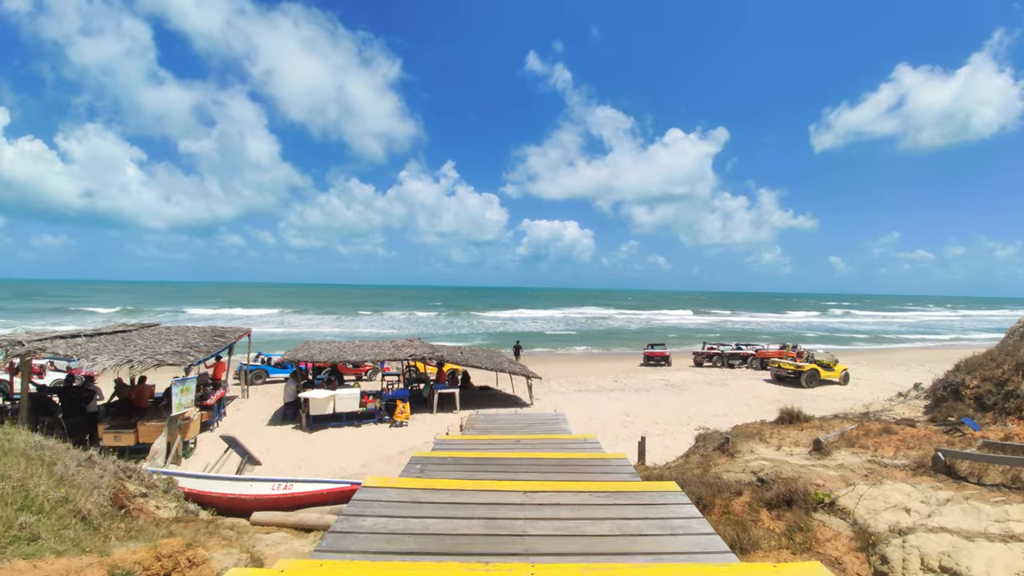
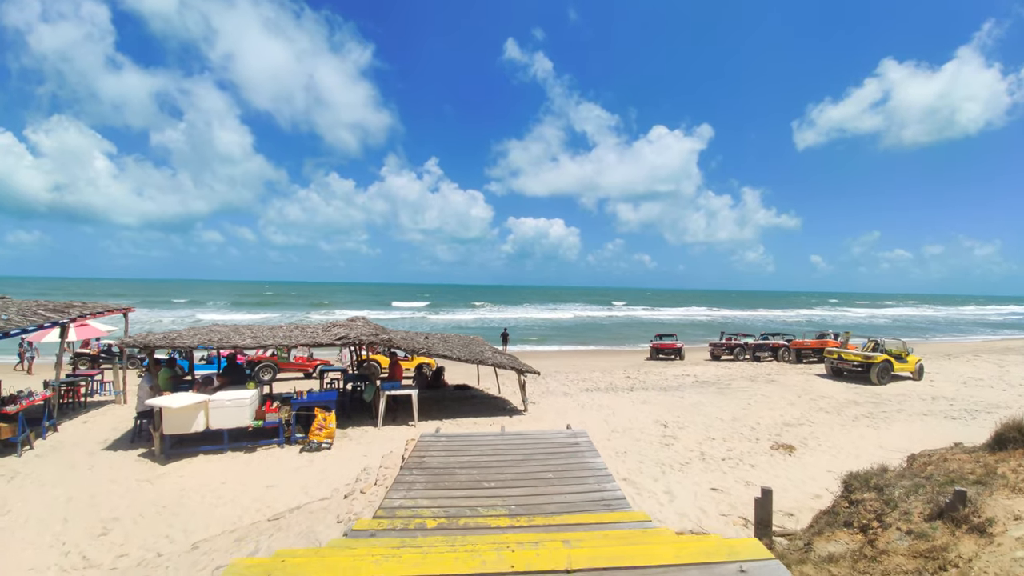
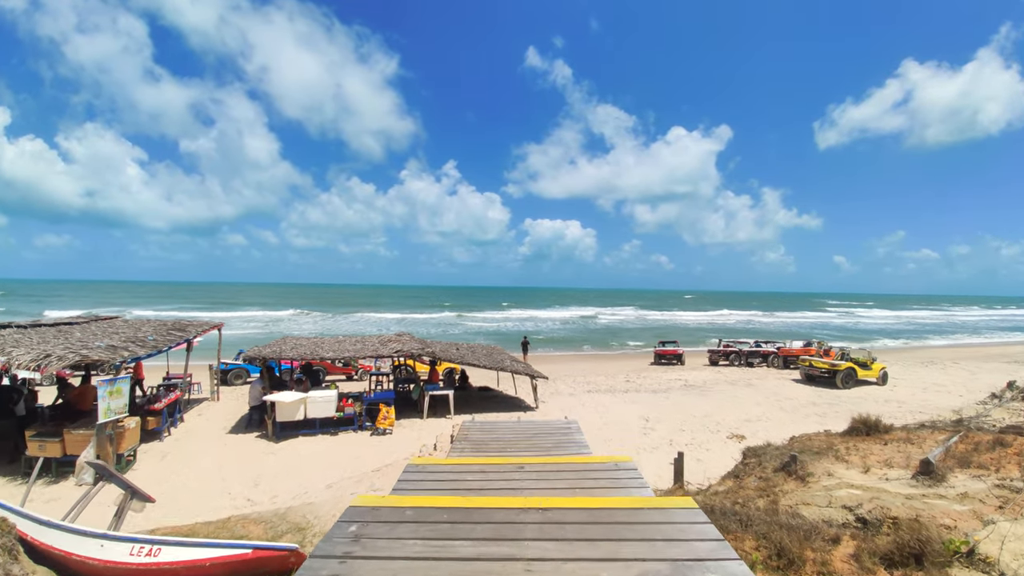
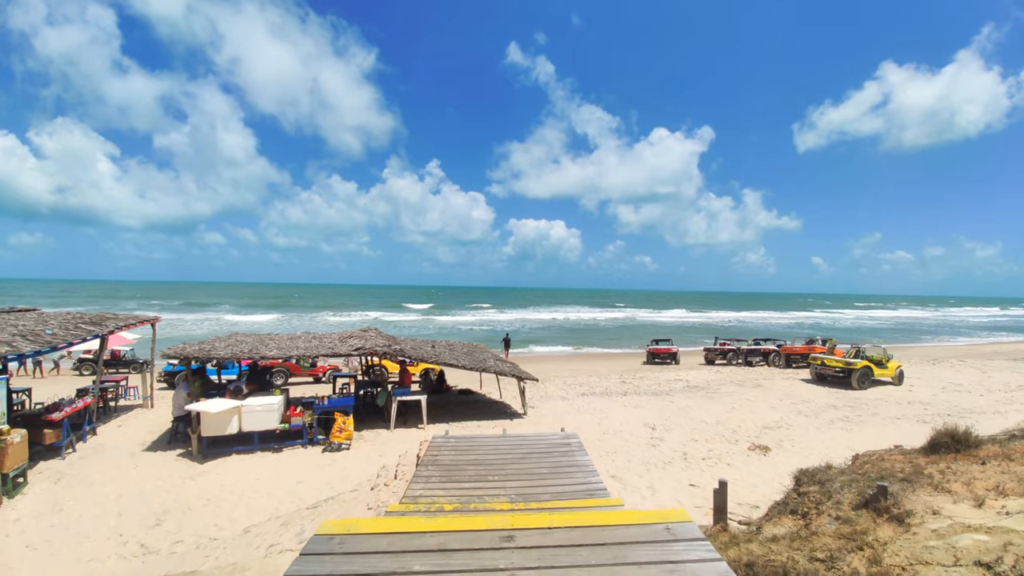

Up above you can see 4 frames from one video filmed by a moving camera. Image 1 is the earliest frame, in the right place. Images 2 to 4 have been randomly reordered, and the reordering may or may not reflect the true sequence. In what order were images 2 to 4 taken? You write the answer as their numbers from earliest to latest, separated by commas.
3, 4, 2
